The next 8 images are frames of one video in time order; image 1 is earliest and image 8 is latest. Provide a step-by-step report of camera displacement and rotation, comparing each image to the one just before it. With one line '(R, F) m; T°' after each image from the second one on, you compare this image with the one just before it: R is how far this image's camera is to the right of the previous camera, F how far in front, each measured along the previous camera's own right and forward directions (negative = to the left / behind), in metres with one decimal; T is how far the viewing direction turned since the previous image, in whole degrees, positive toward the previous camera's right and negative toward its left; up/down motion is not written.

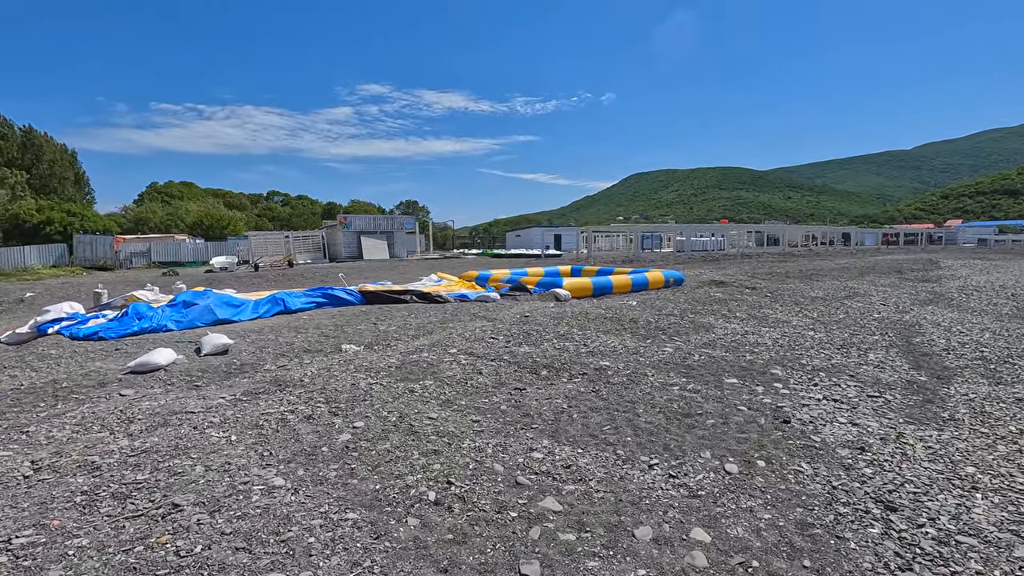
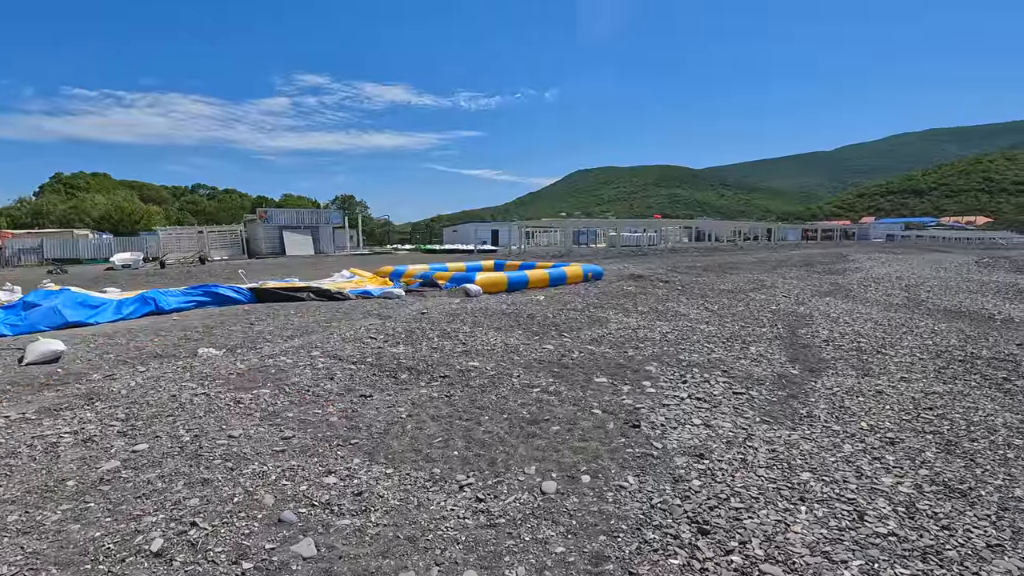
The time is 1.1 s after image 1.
(+1.2, +0.6) m; +6°
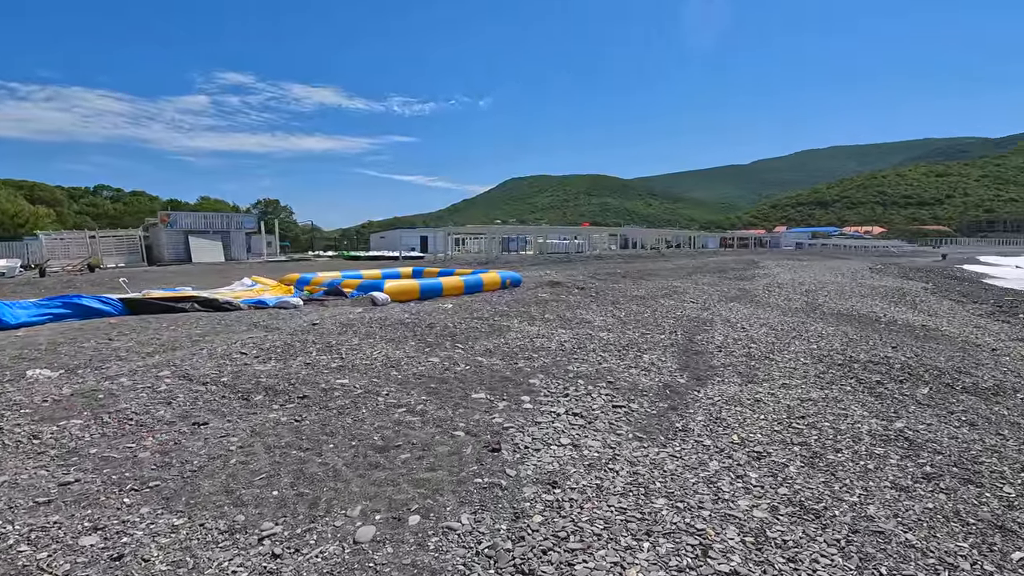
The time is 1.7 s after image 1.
(+0.8, +0.5) m; +7°
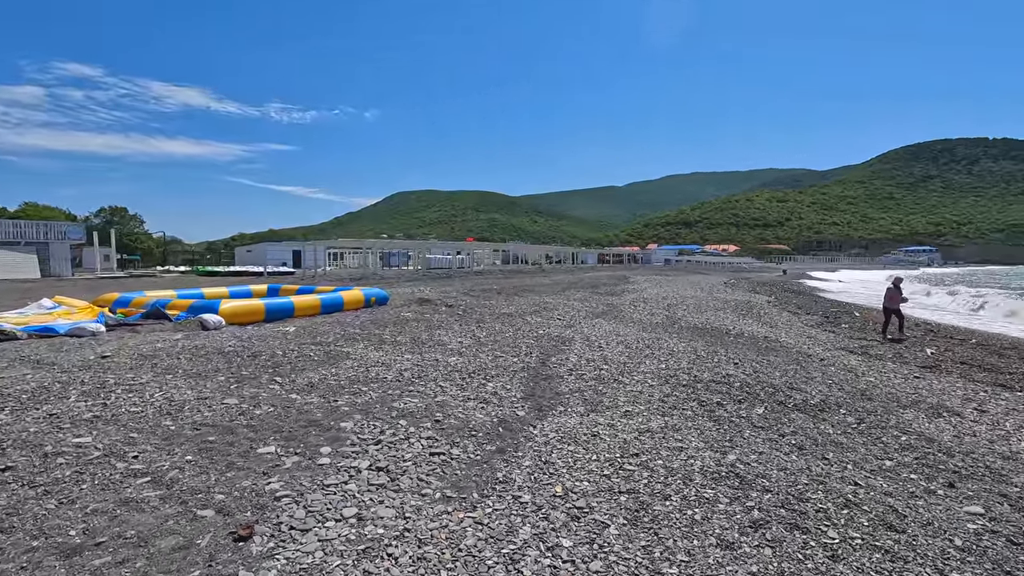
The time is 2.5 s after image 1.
(+0.9, +0.9) m; +12°
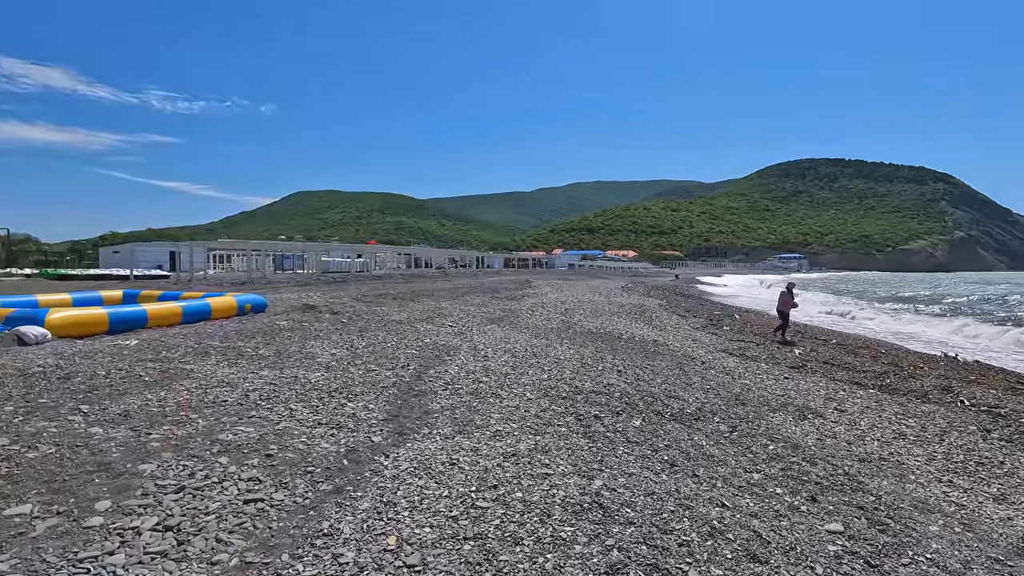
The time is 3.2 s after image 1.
(+0.6, +0.6) m; +10°
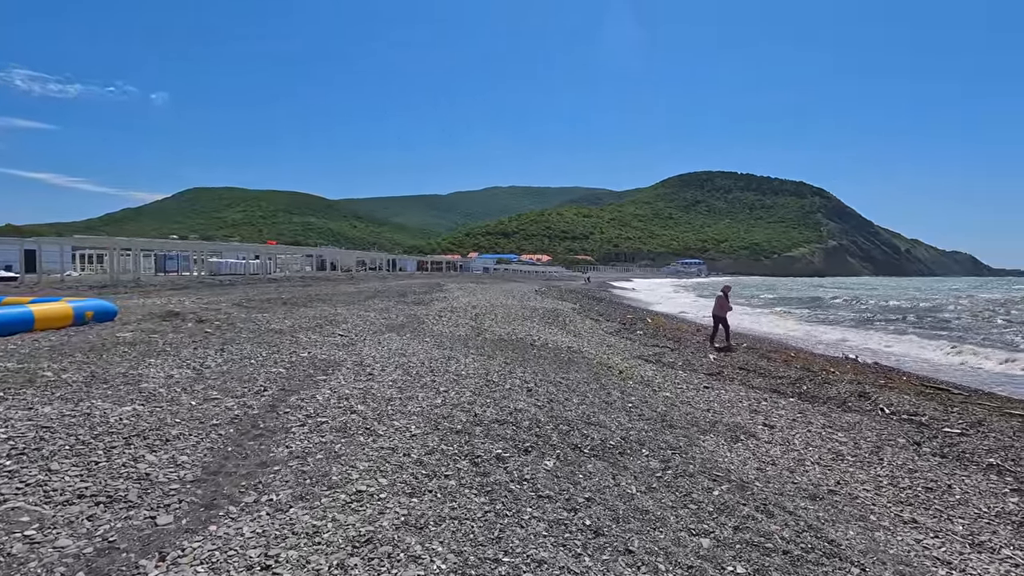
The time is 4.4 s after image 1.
(+0.4, +1.6) m; +9°
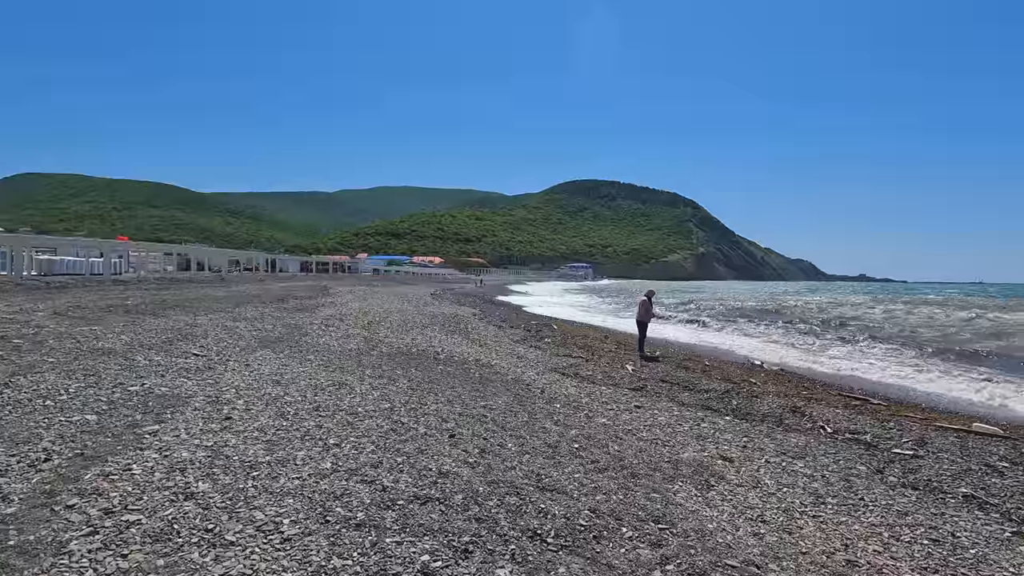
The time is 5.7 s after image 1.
(-0.3, +1.8) m; +12°
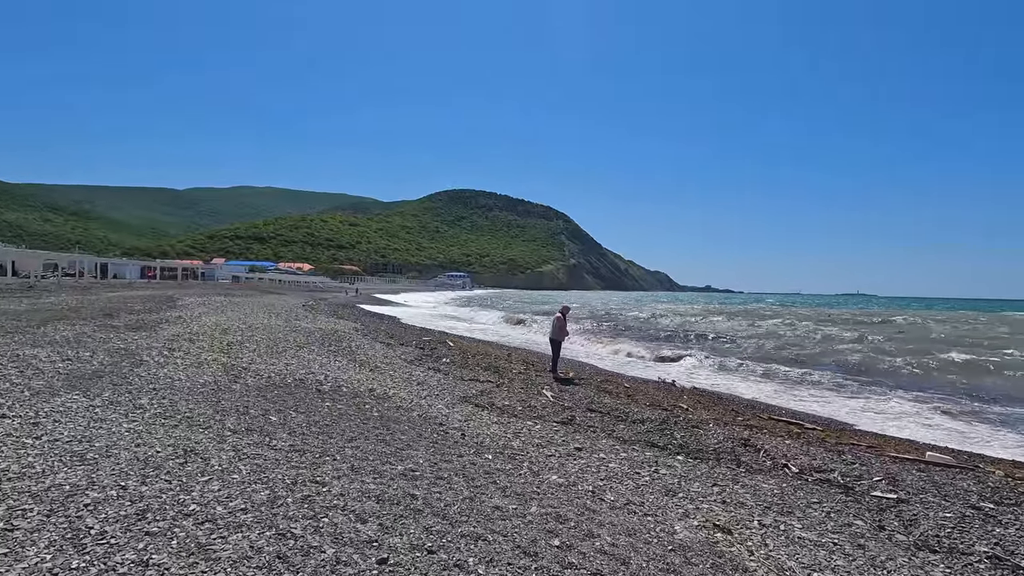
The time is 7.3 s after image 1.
(-0.6, +2.1) m; +13°
